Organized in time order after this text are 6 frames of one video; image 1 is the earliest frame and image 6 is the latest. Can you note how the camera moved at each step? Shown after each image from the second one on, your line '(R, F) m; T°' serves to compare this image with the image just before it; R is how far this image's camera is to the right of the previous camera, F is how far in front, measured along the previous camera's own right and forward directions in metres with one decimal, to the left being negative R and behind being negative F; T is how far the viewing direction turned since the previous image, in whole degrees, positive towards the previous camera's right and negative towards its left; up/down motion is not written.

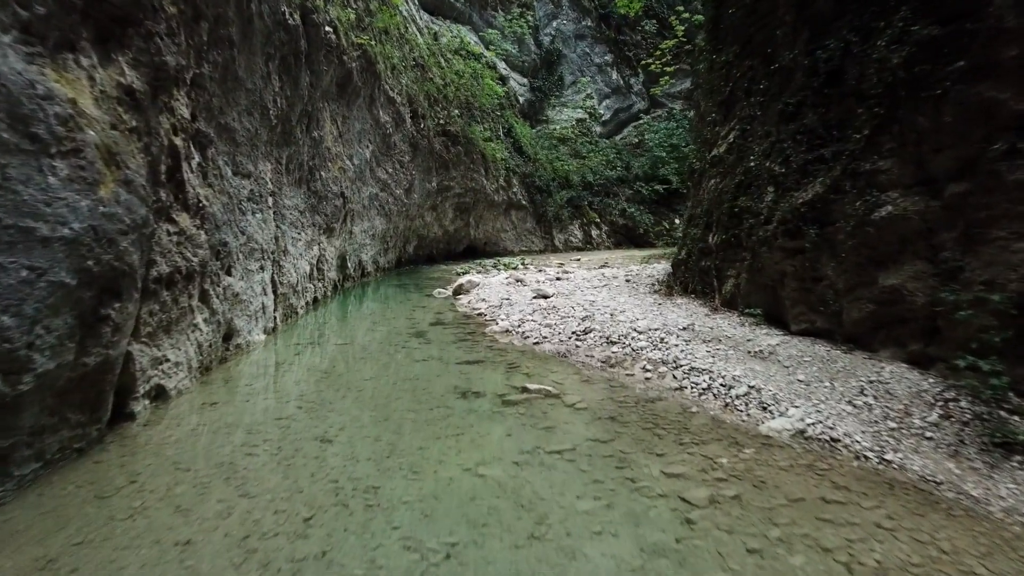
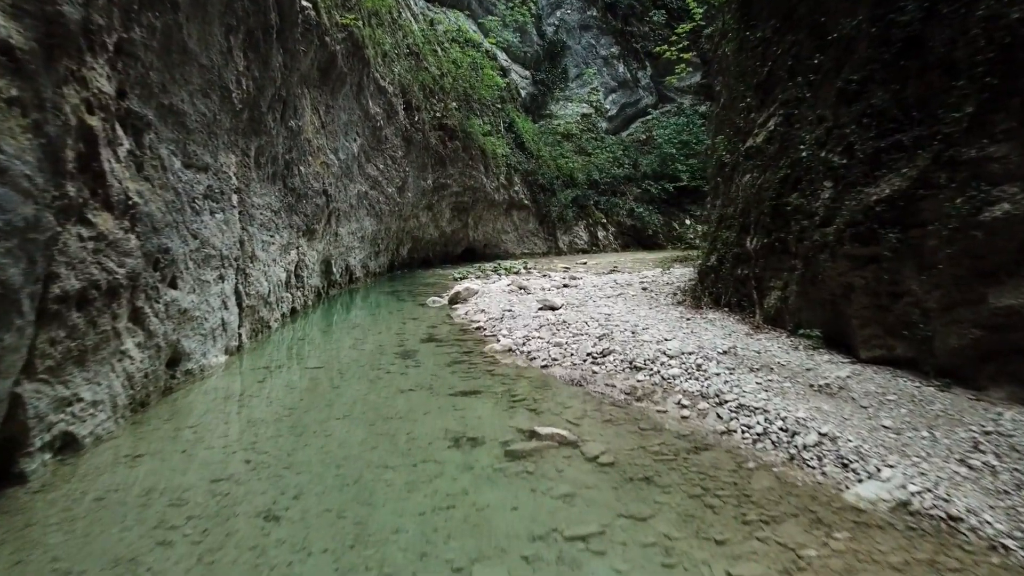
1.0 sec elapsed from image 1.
(0.0, +1.0) m; 0°
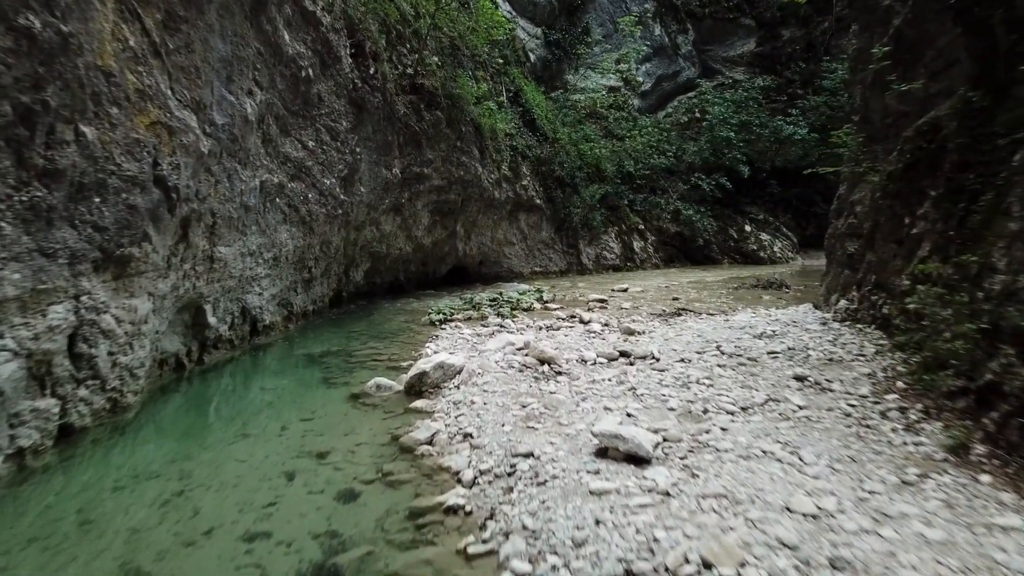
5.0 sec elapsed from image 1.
(-0.1, +4.2) m; 0°
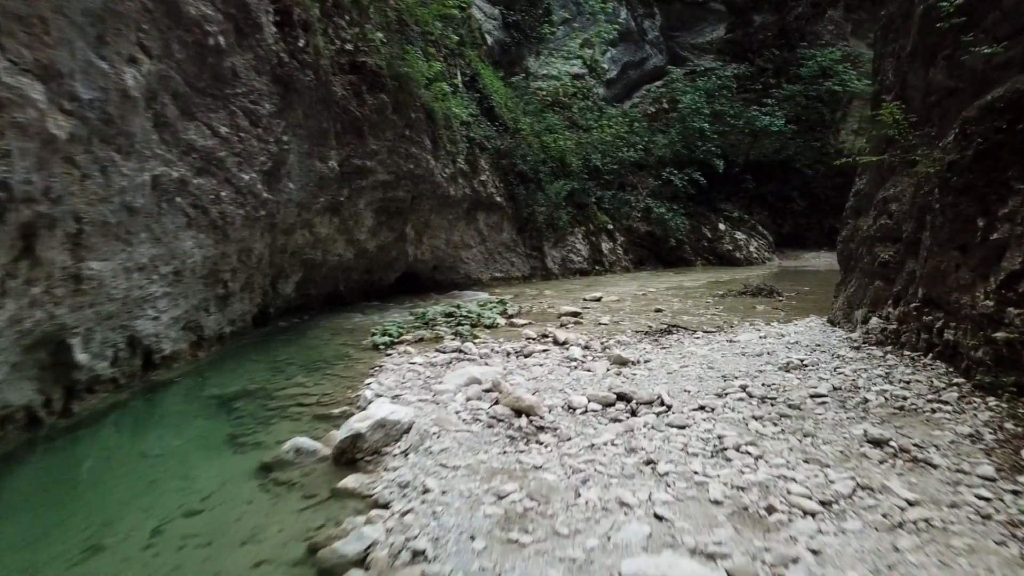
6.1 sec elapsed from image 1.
(-0.1, +1.2) m; +3°
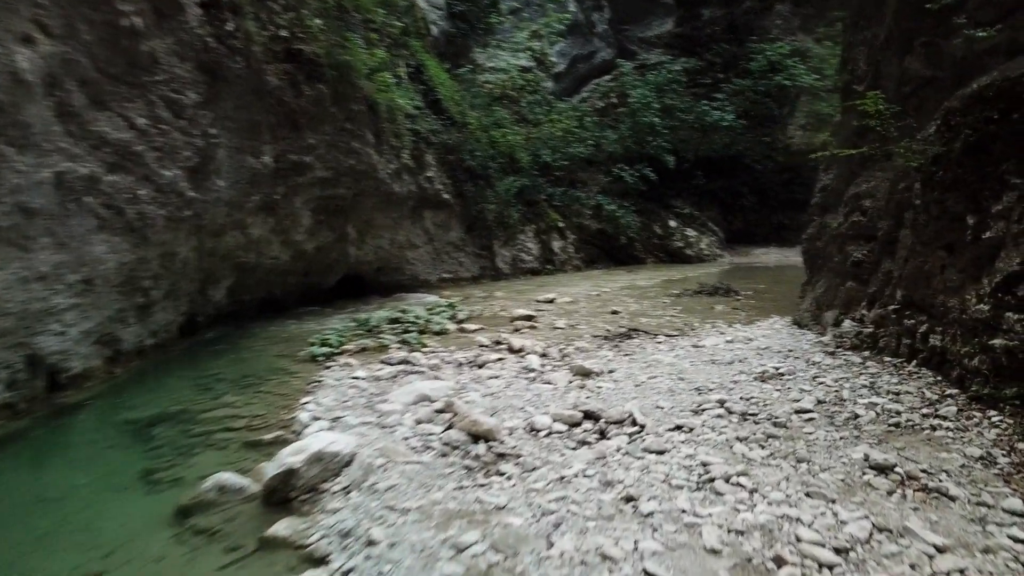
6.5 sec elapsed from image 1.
(0.0, +0.4) m; +4°
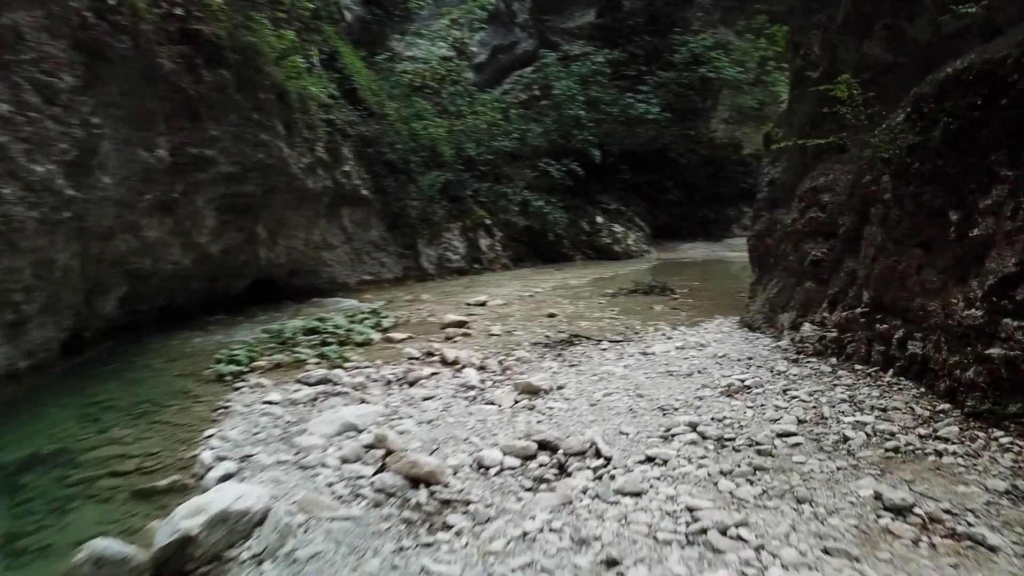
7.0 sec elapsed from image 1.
(-0.1, +0.5) m; +6°
